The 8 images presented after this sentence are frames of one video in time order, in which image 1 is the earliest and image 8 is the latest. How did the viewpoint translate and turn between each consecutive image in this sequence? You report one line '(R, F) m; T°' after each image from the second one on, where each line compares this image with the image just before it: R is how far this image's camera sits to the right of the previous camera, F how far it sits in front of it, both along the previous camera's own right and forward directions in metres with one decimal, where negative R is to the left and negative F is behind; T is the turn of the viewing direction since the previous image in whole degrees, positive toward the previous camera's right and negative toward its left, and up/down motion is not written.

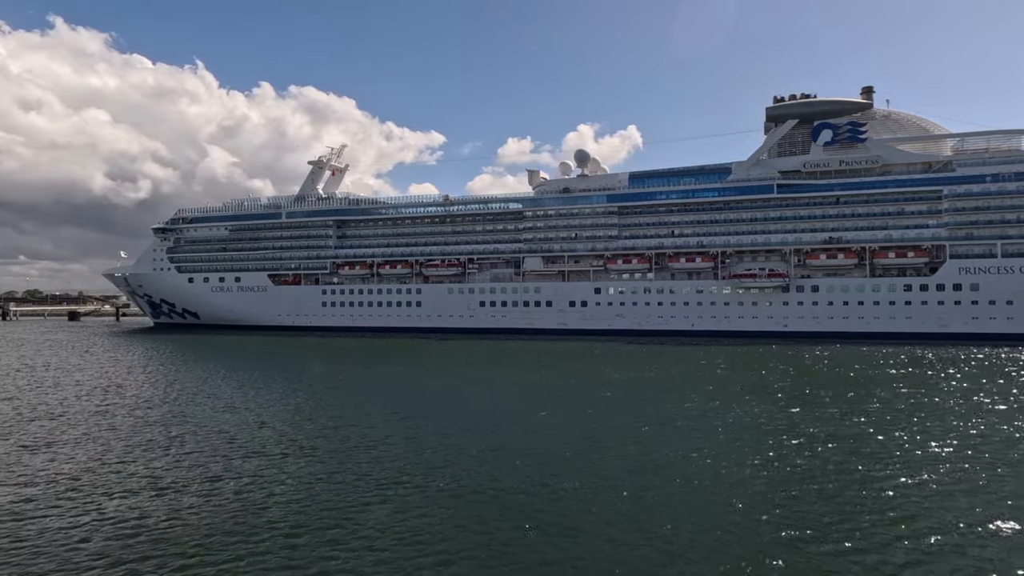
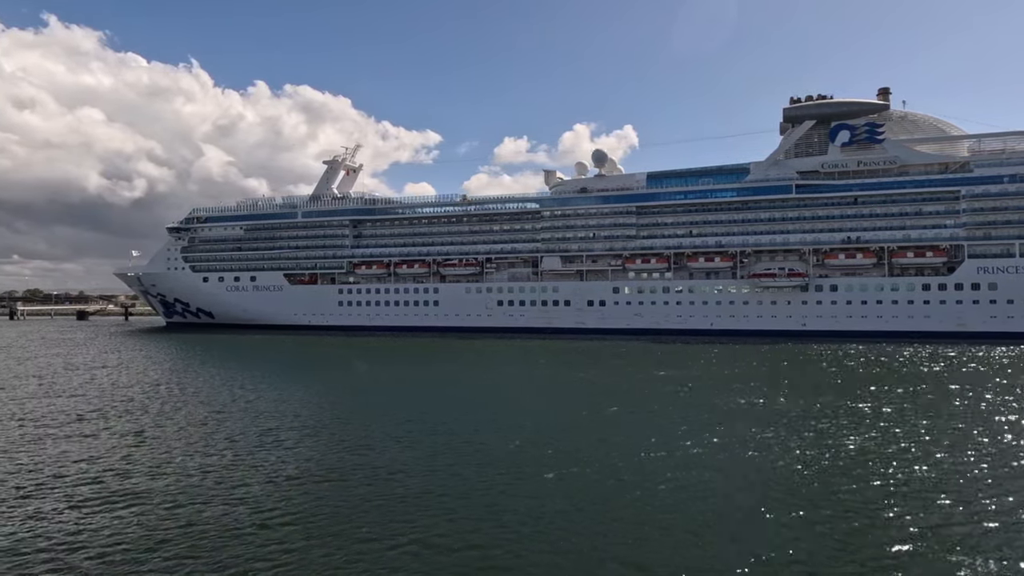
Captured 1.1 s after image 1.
(-1.4, -0.2) m; 0°
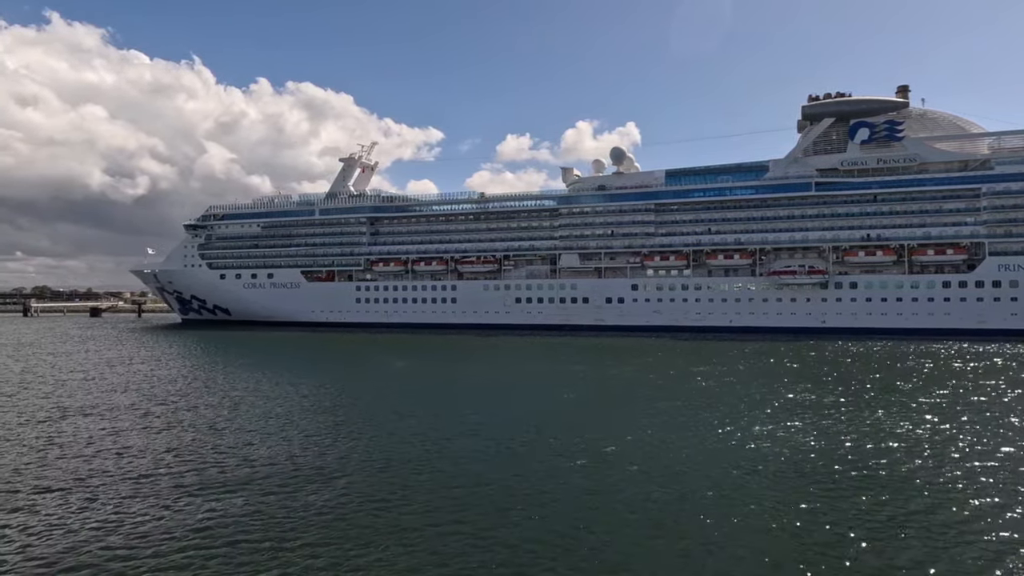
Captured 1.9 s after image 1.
(-1.1, -0.2) m; 0°
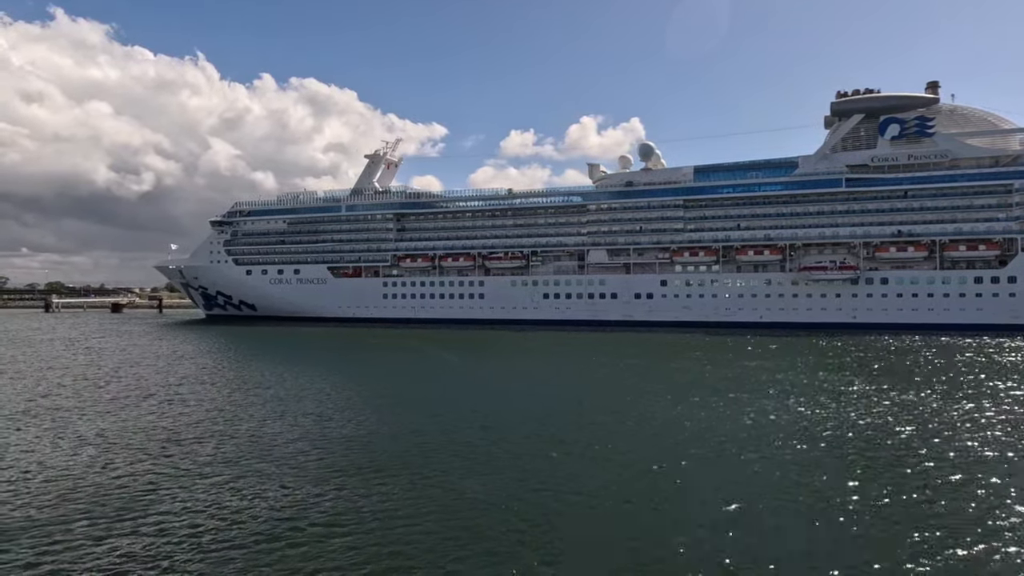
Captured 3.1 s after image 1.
(-1.6, -0.2) m; 0°
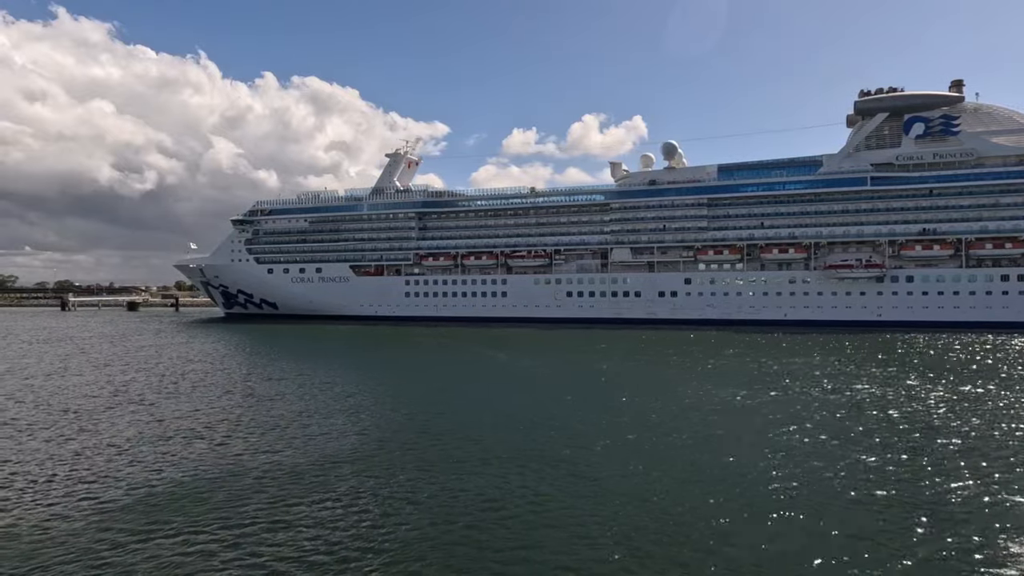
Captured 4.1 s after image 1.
(-1.5, -0.2) m; 0°
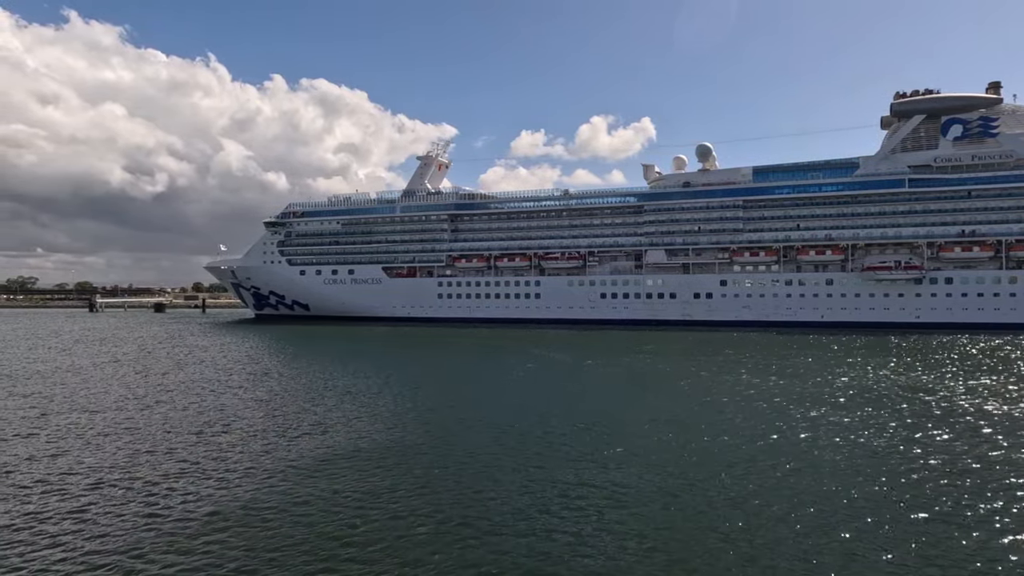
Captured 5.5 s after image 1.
(-1.8, -0.3) m; -1°
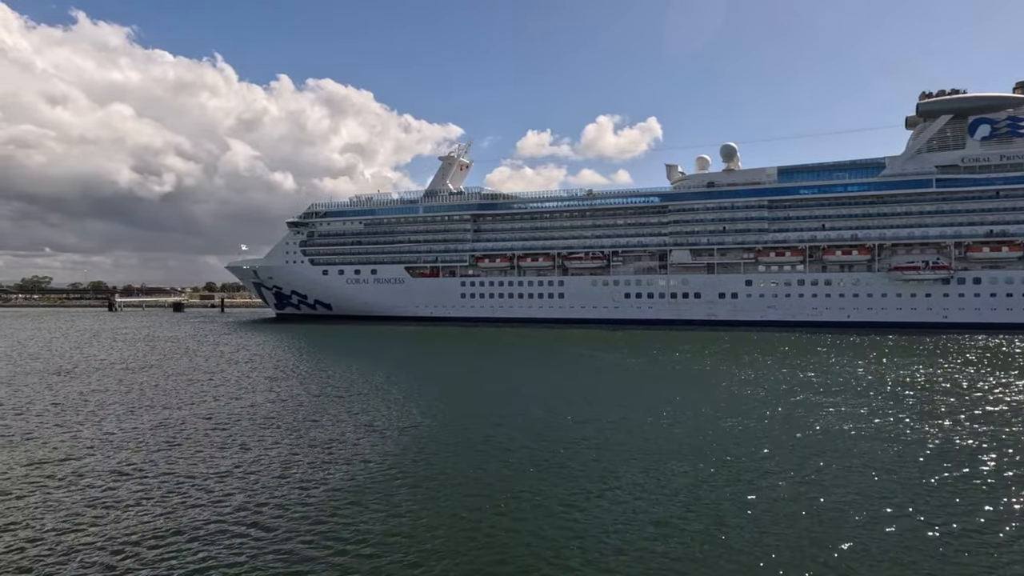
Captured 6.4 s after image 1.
(-1.3, -0.2) m; 0°
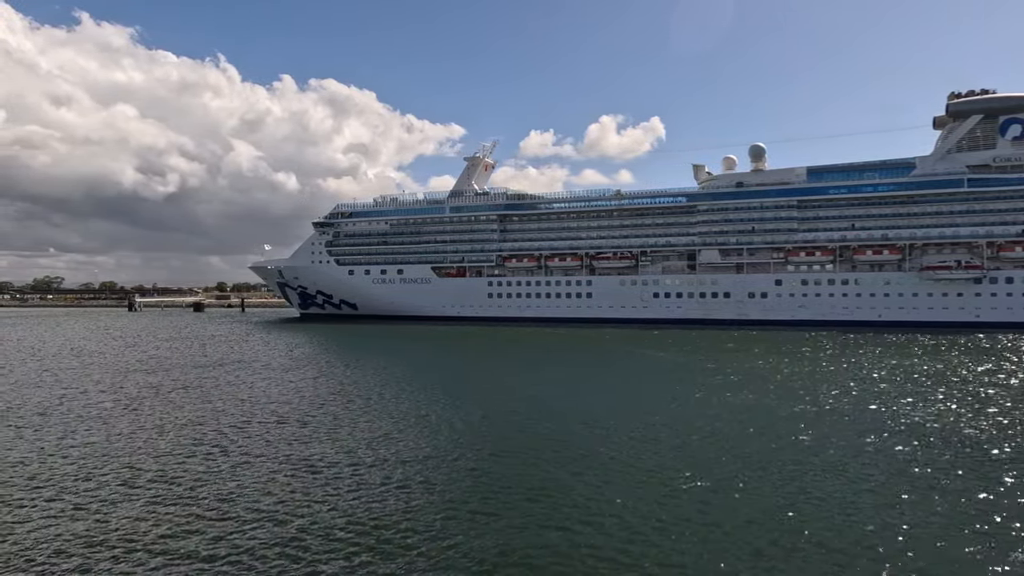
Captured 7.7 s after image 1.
(-1.8, -0.2) m; 0°
